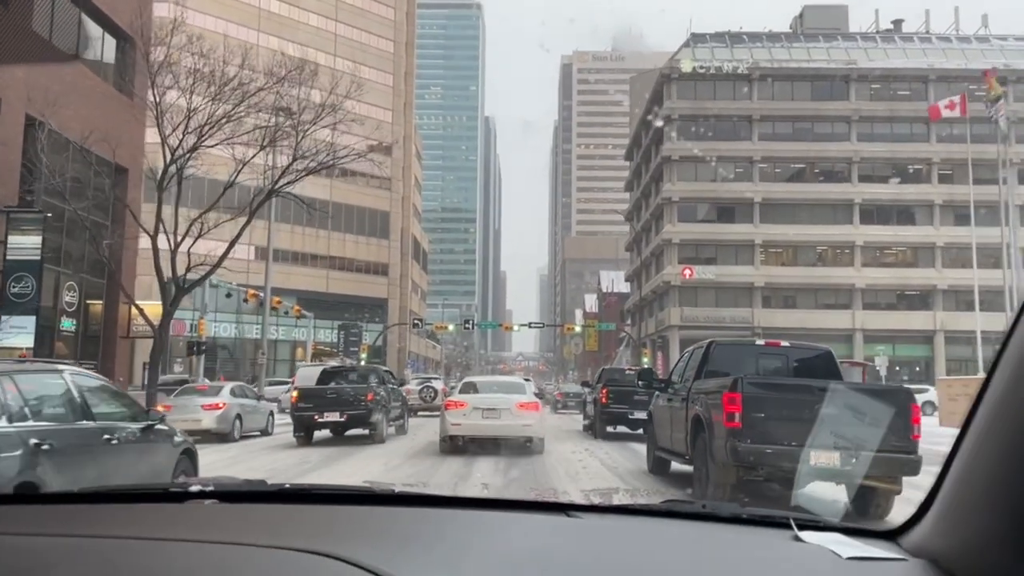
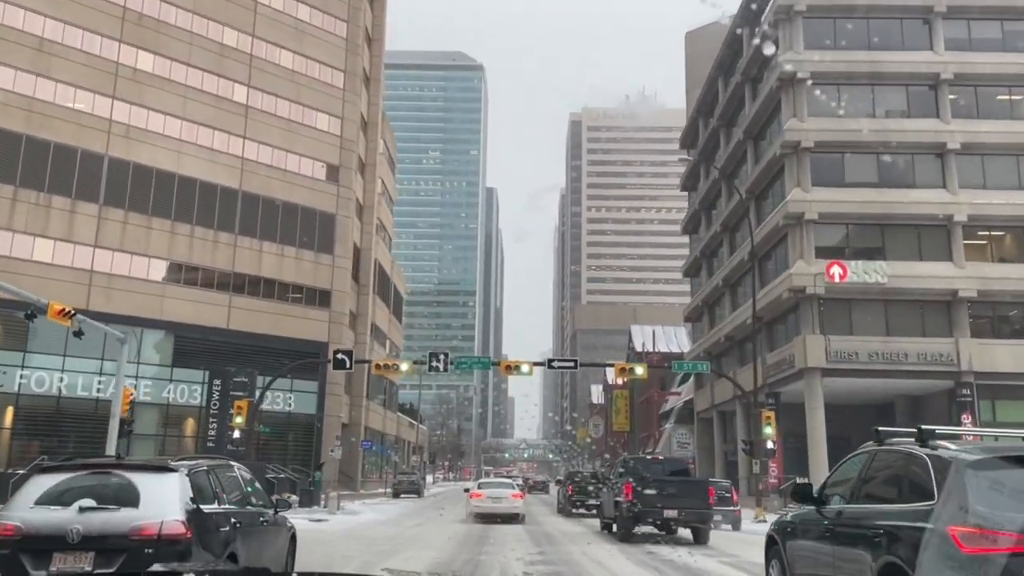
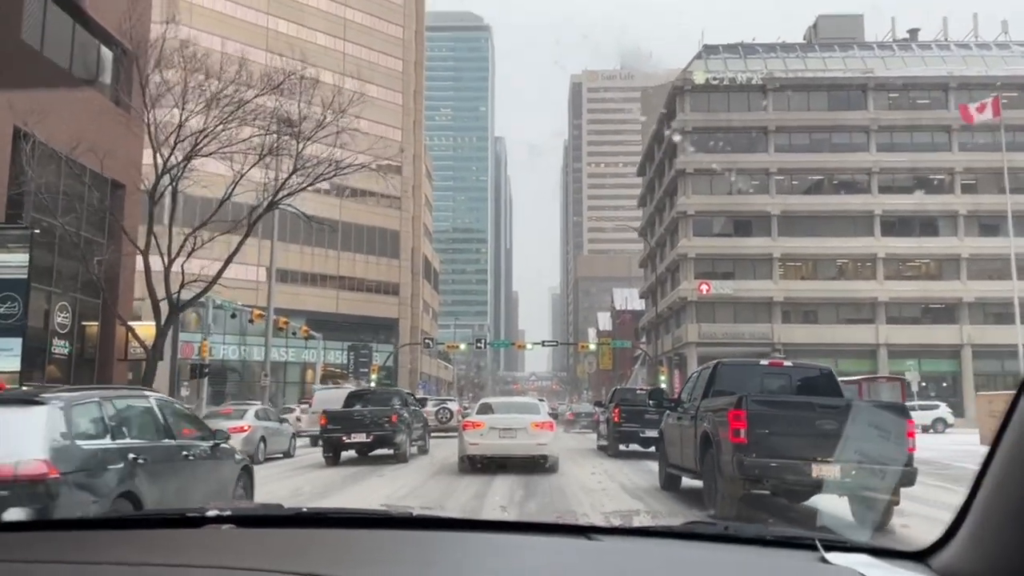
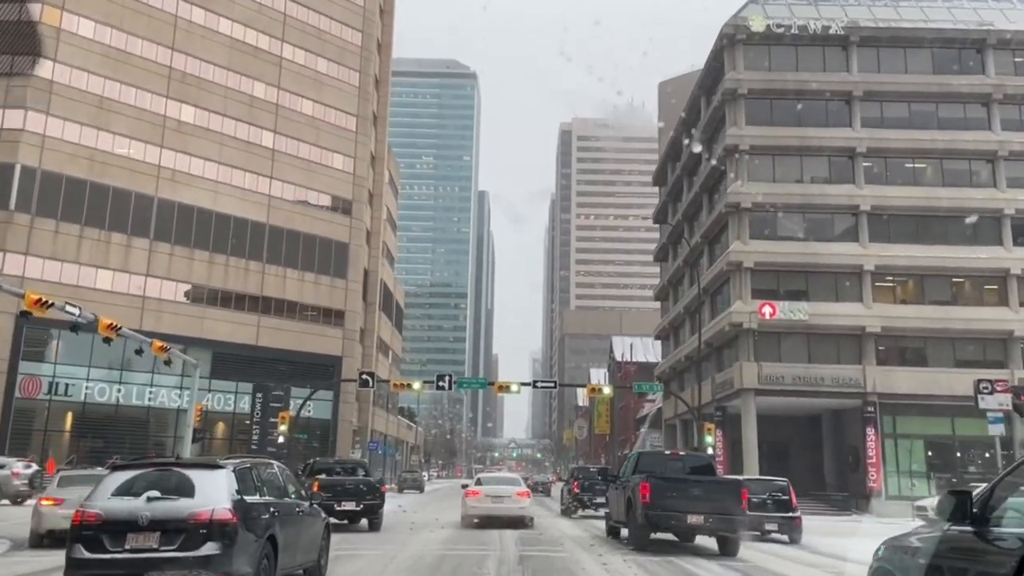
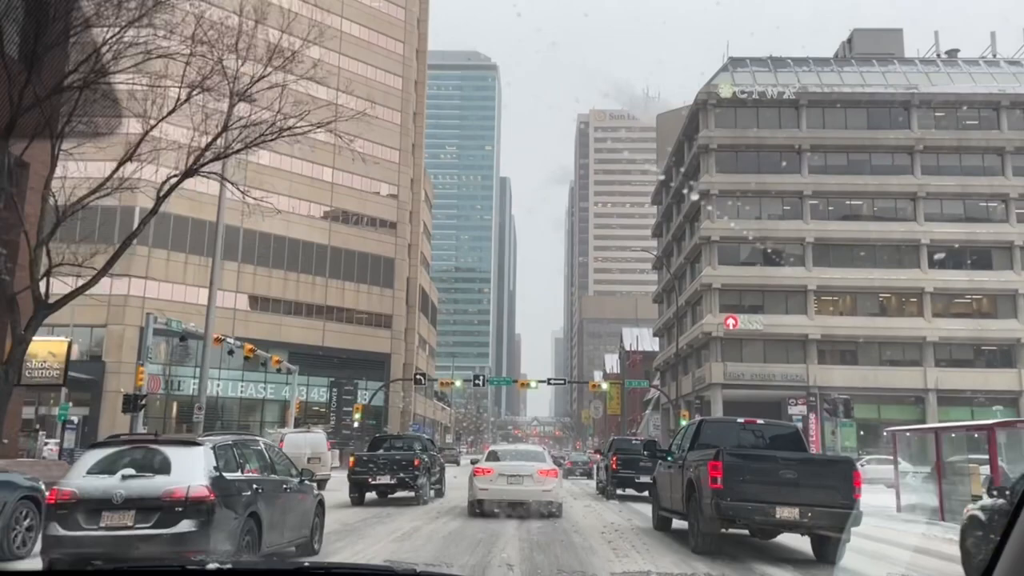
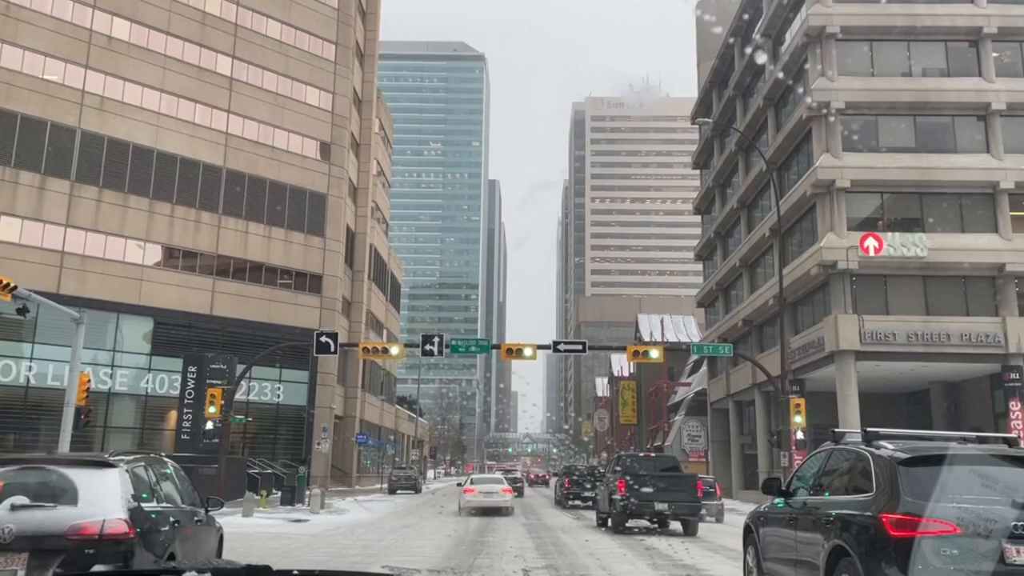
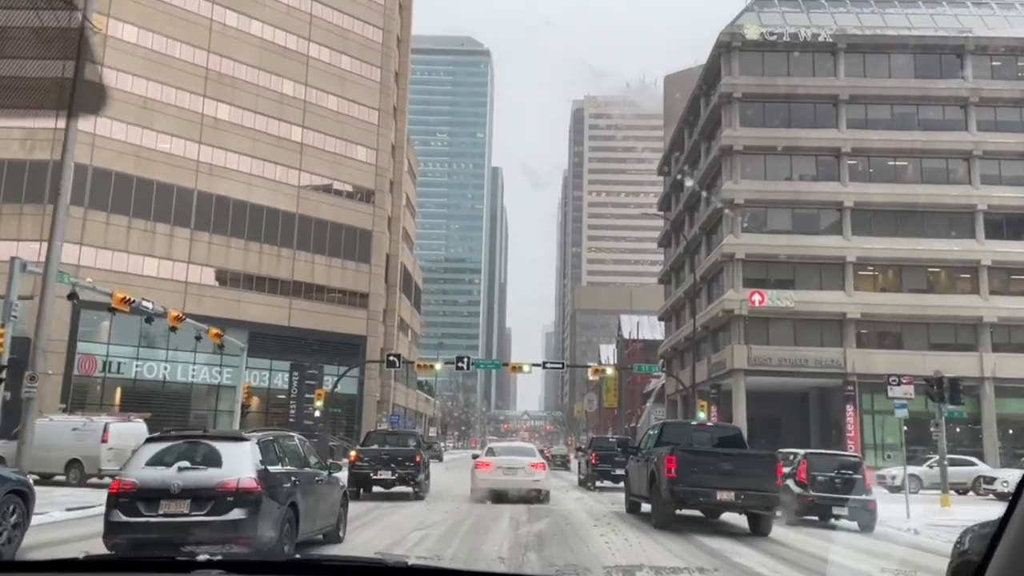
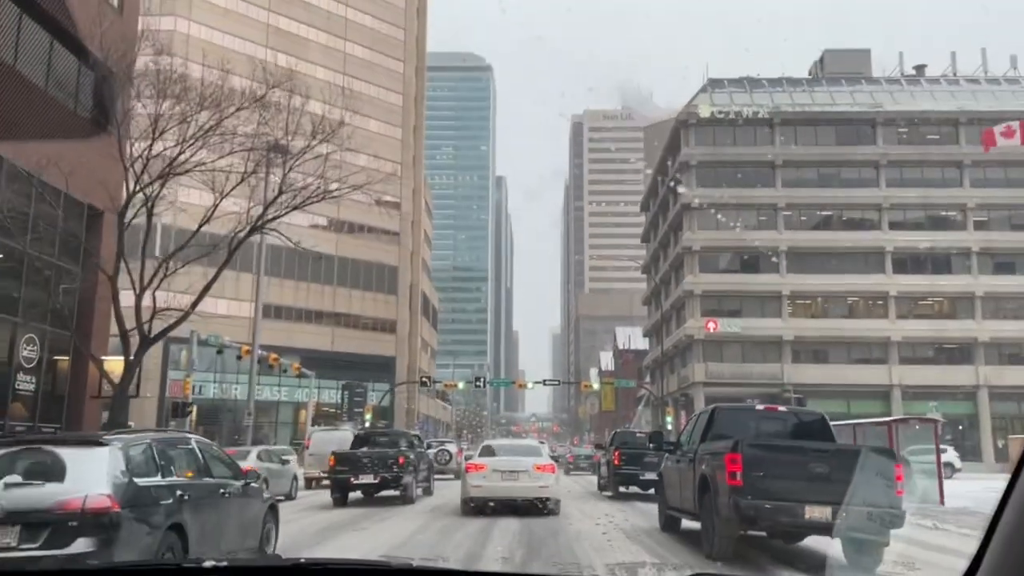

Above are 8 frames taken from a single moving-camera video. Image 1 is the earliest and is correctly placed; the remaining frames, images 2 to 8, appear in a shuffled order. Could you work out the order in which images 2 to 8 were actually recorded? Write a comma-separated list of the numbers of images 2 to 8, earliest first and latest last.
3, 8, 5, 7, 4, 2, 6
